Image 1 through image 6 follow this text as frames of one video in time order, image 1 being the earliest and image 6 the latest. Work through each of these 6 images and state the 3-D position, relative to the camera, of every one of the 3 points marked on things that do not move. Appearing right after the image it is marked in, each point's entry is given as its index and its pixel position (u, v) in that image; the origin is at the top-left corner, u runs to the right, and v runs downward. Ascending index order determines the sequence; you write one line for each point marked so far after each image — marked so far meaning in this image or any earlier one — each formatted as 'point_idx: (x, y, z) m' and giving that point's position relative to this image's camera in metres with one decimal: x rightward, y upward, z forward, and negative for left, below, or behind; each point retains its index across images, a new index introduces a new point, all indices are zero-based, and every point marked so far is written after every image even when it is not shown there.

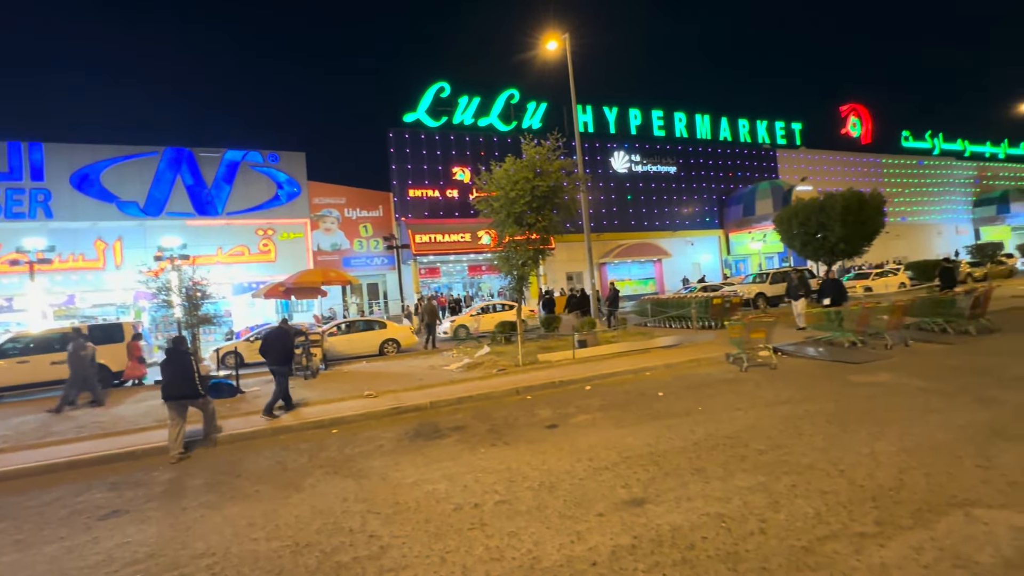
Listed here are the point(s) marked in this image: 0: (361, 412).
0: (-3.0, -2.5, +9.4) m
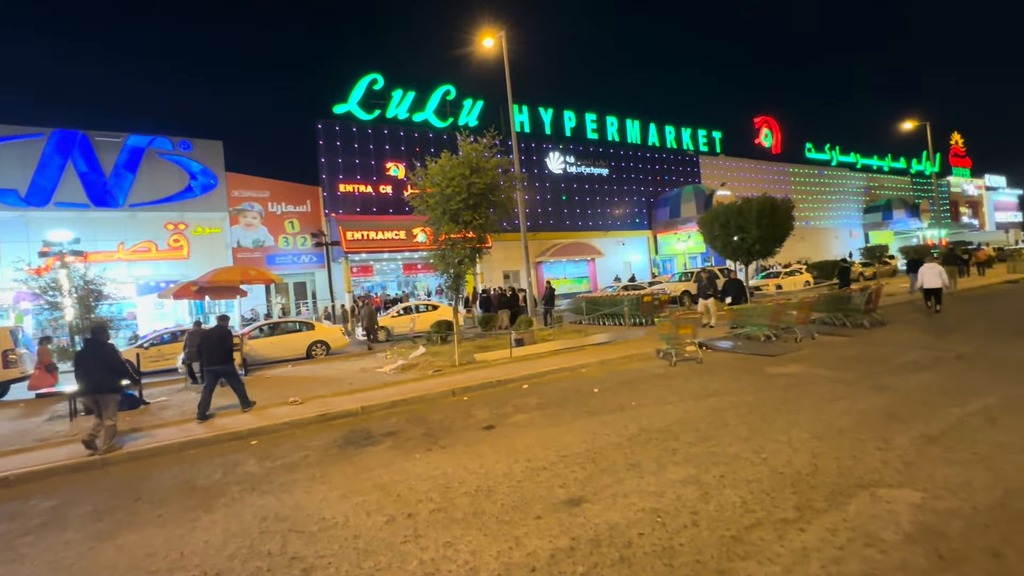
0: (-4.3, -2.5, +8.7) m
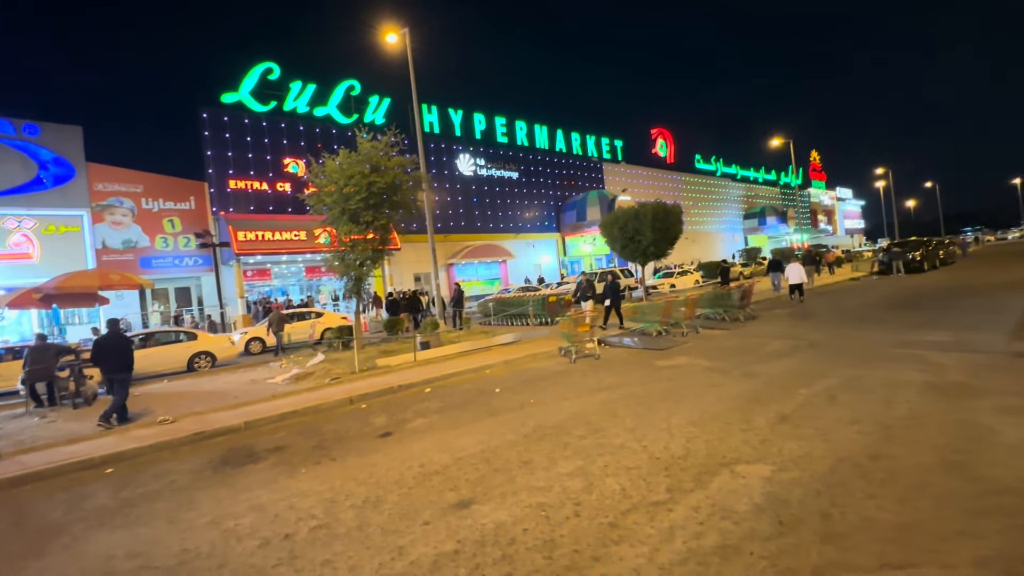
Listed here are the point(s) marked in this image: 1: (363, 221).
0: (-6.0, -2.6, +7.8) m
1: (-4.3, +1.9, +13.5) m
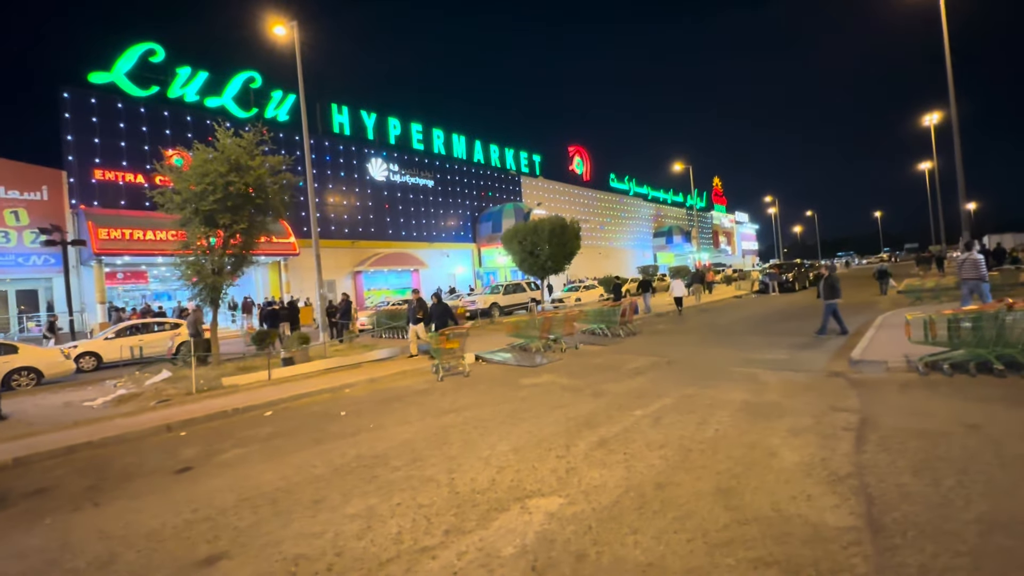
0: (-8.6, -2.7, +6.2) m
1: (-7.6, +1.7, +12.2) m
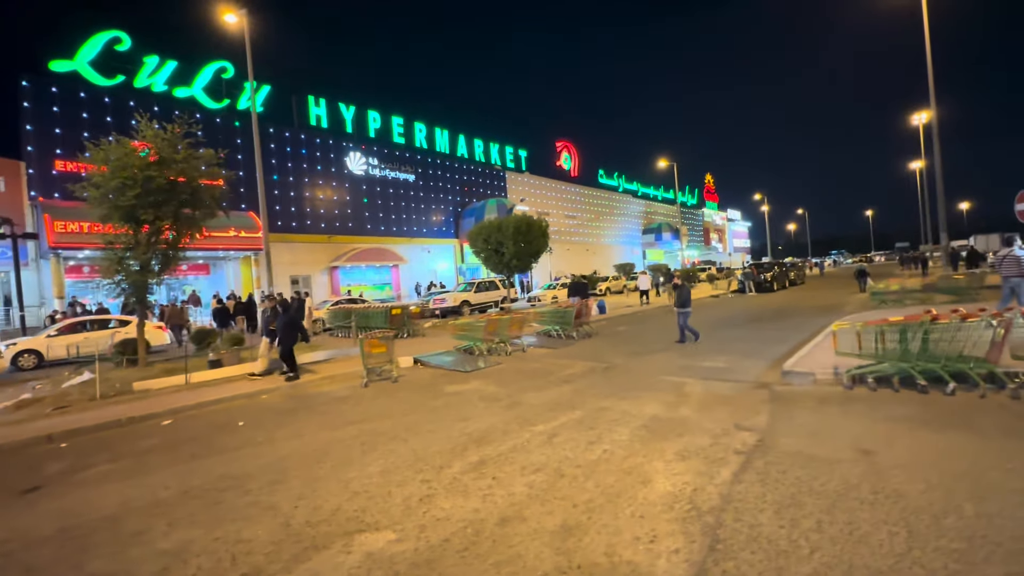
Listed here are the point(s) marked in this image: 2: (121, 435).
0: (-10.1, -2.7, +5.7) m
1: (-9.2, +1.7, +11.7) m
2: (-6.6, -2.5, +8.0) m
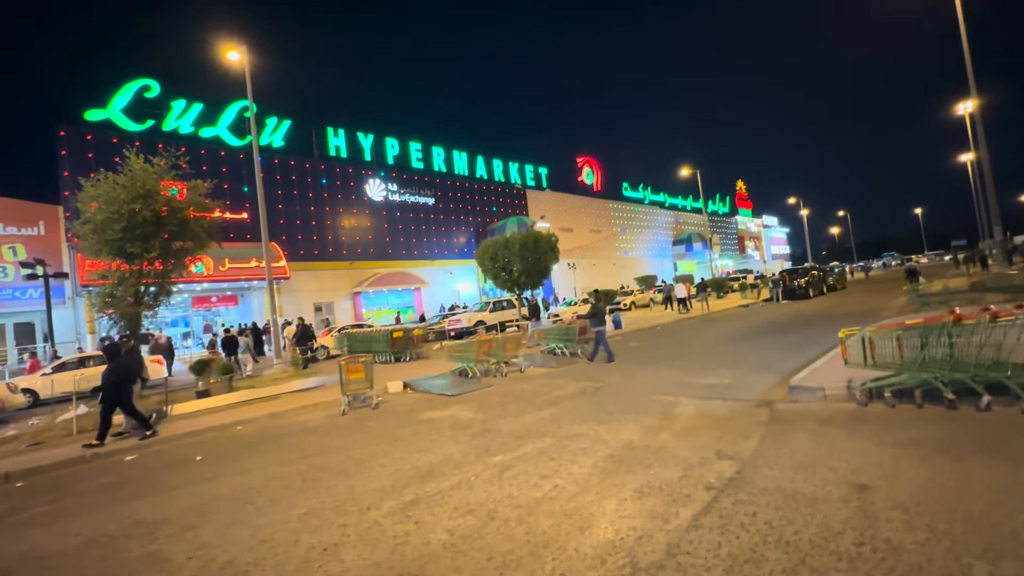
0: (-10.8, -3.3, +5.7) m
1: (-9.6, +0.9, +11.8) m
2: (-7.1, -3.0, +7.8) m
